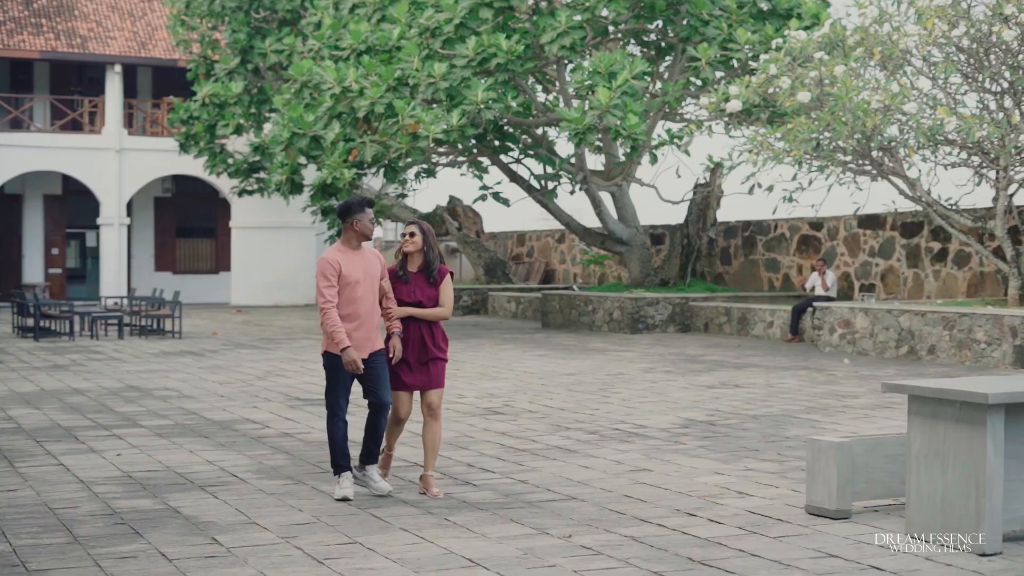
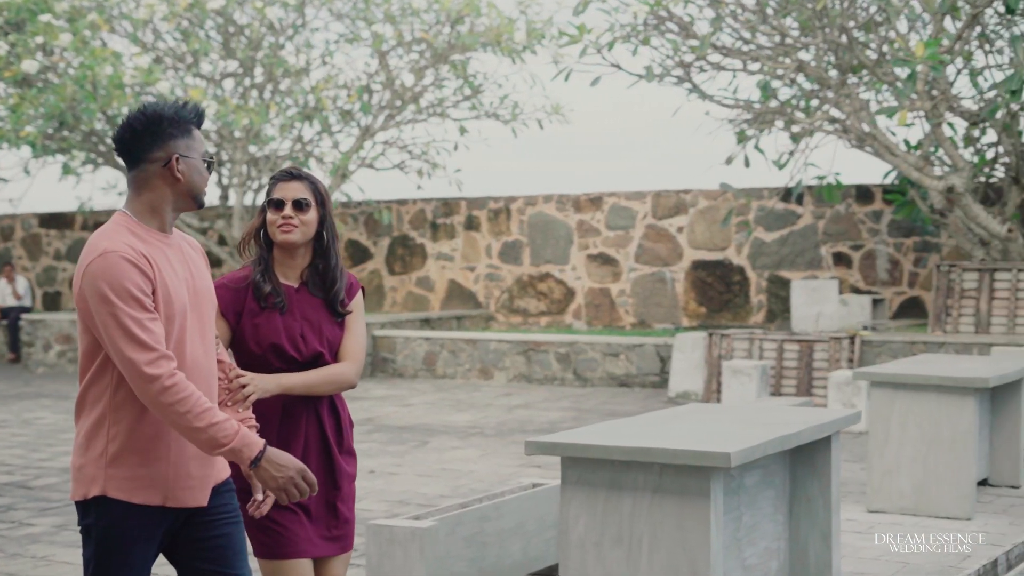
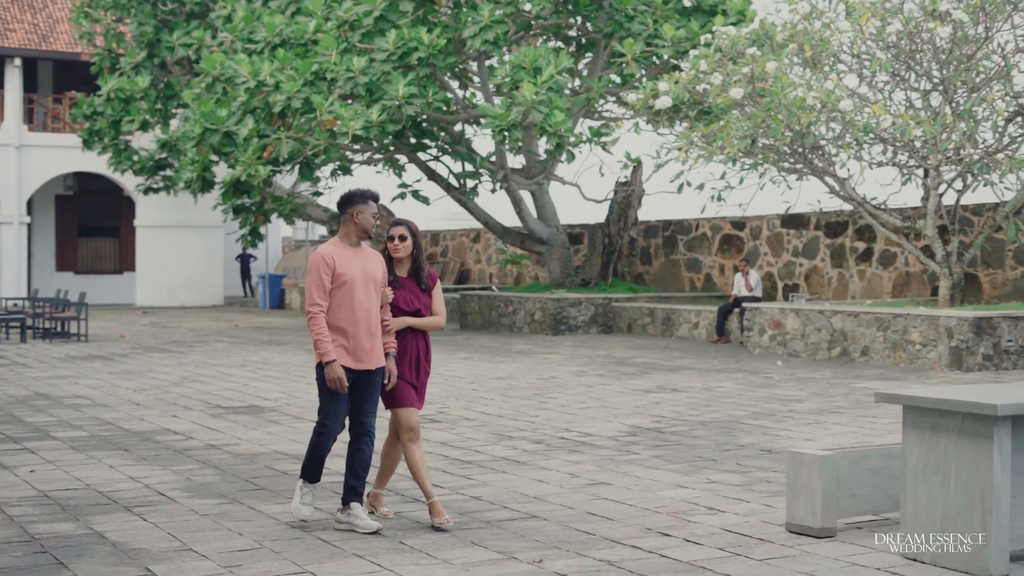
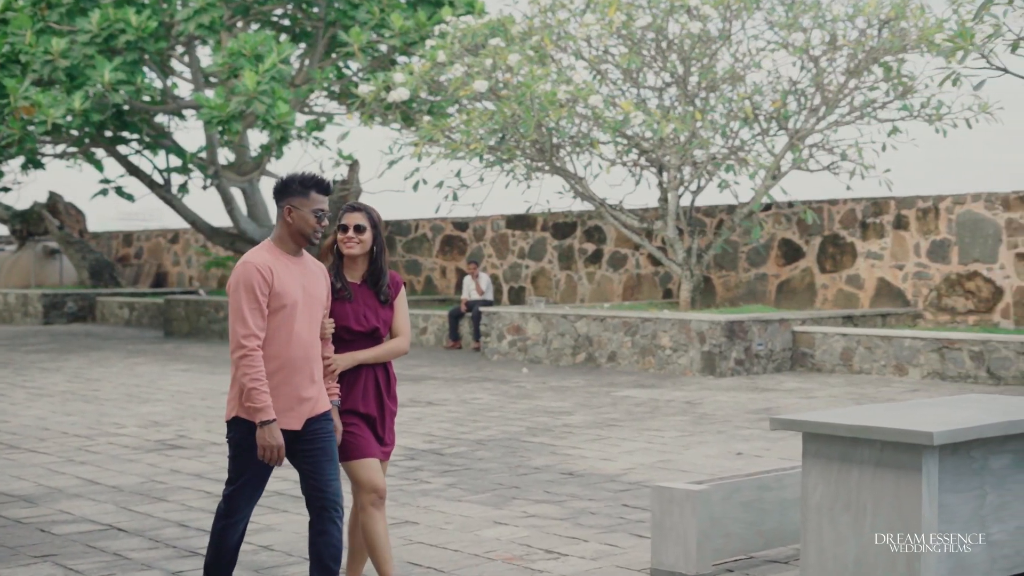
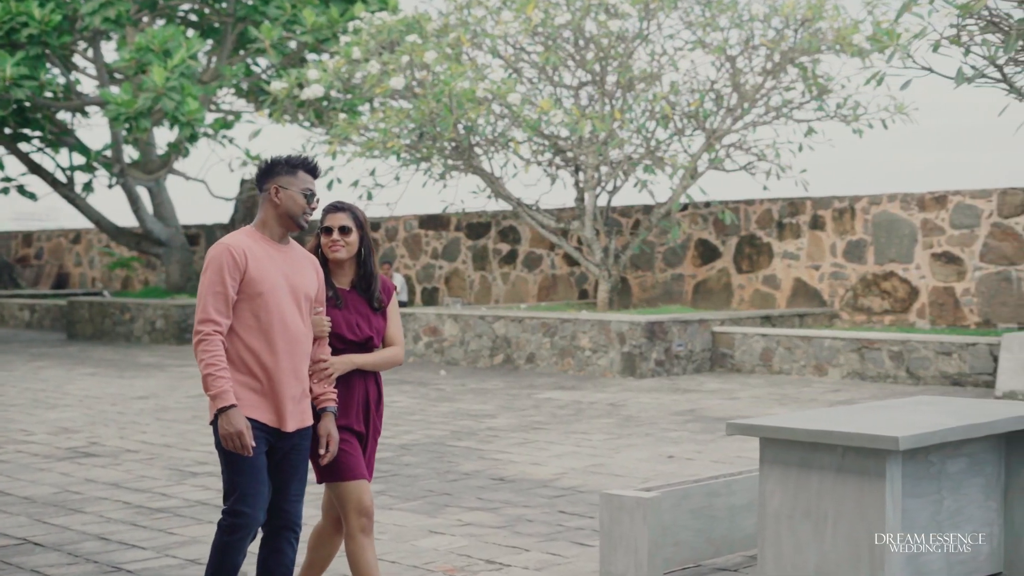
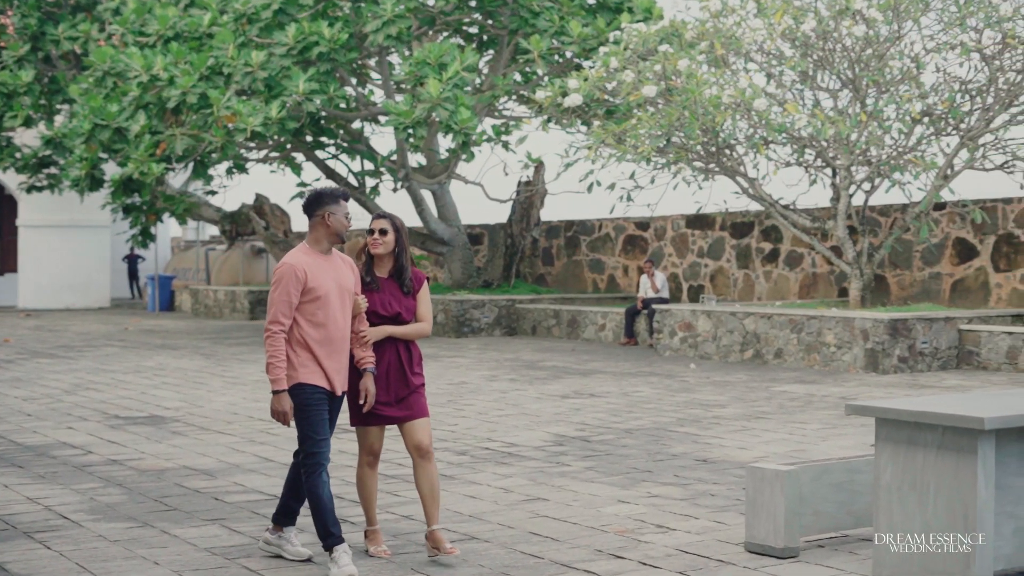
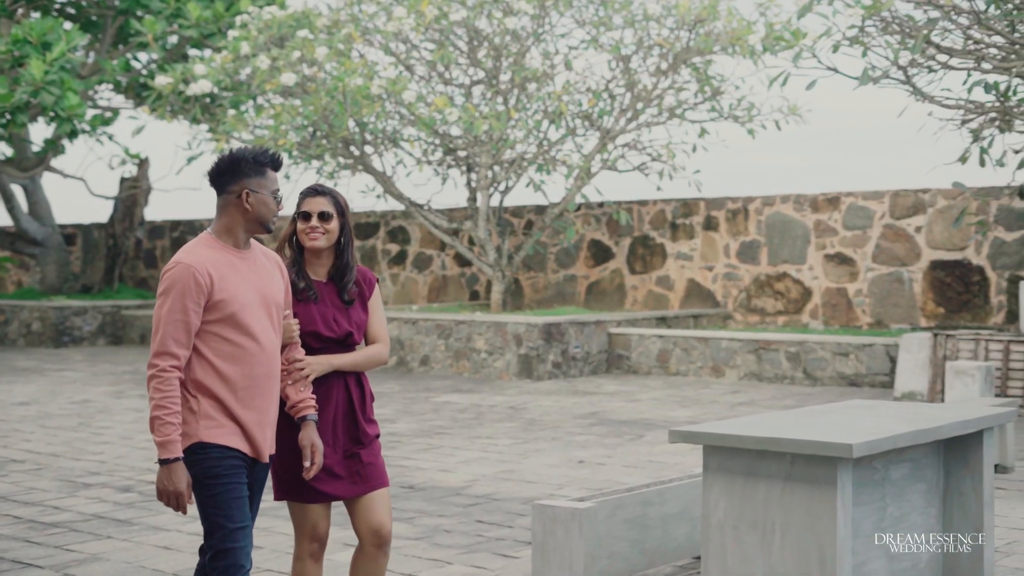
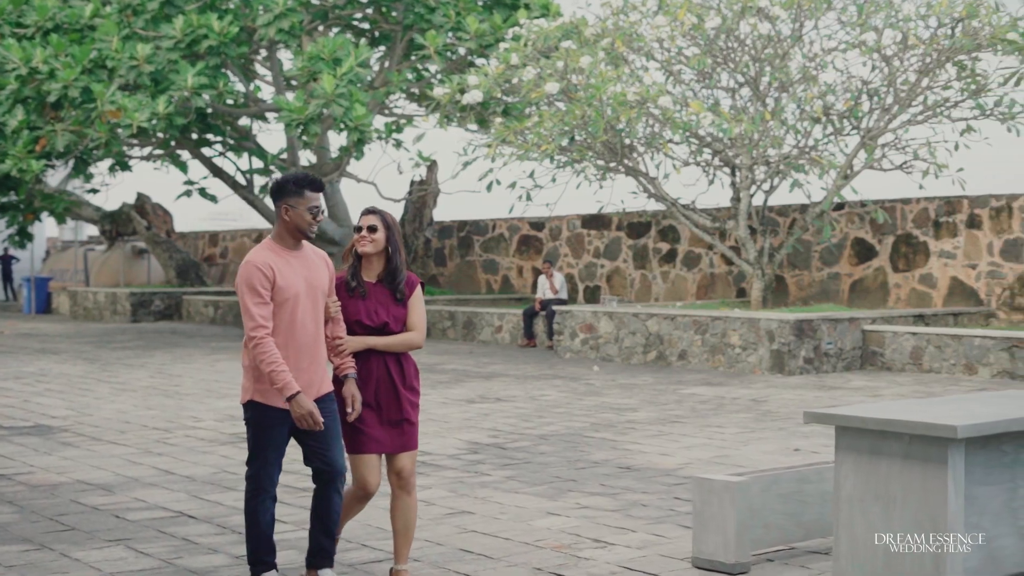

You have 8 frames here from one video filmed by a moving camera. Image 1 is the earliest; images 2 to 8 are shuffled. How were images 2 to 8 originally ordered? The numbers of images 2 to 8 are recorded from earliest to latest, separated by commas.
3, 6, 8, 4, 5, 7, 2
